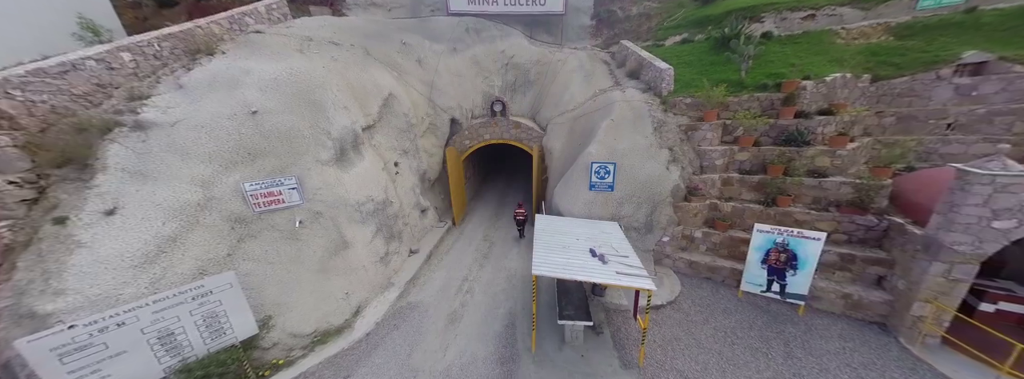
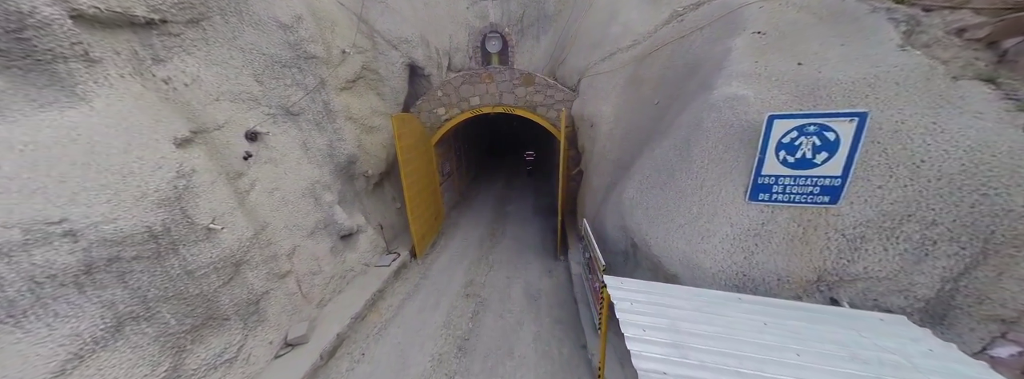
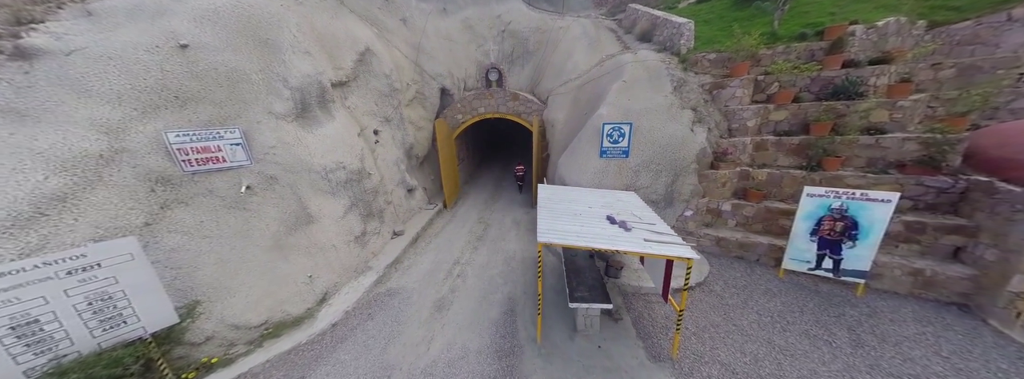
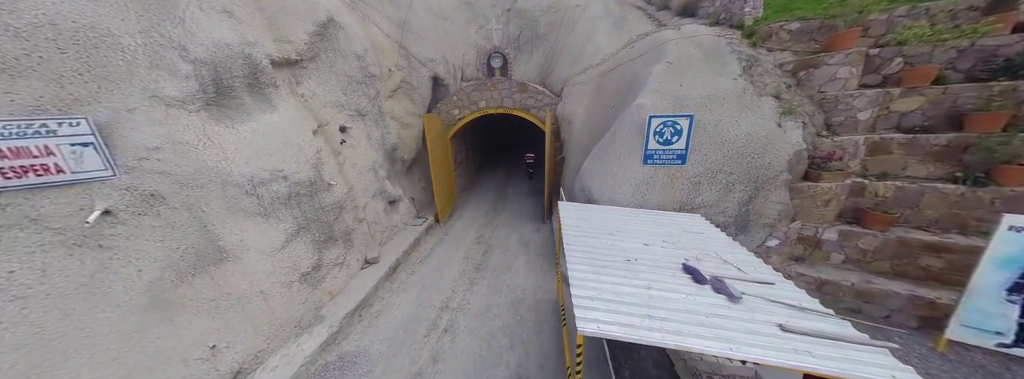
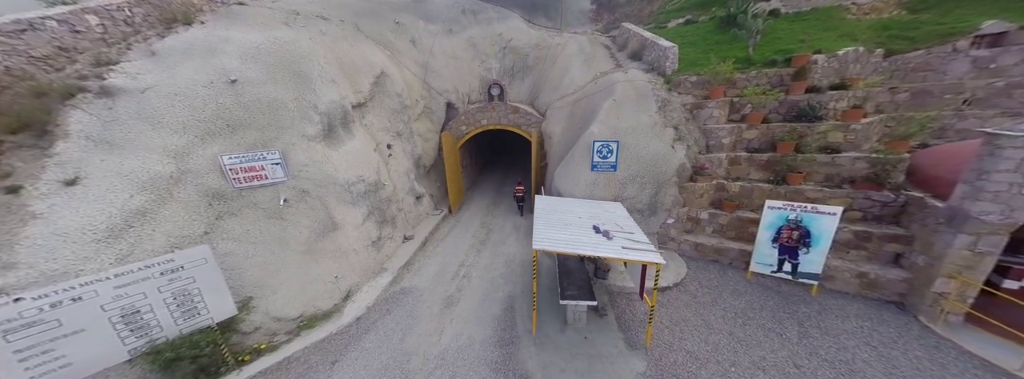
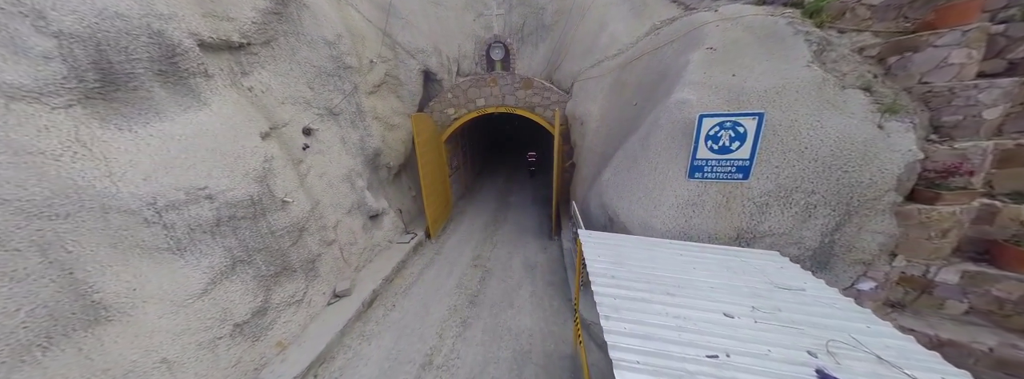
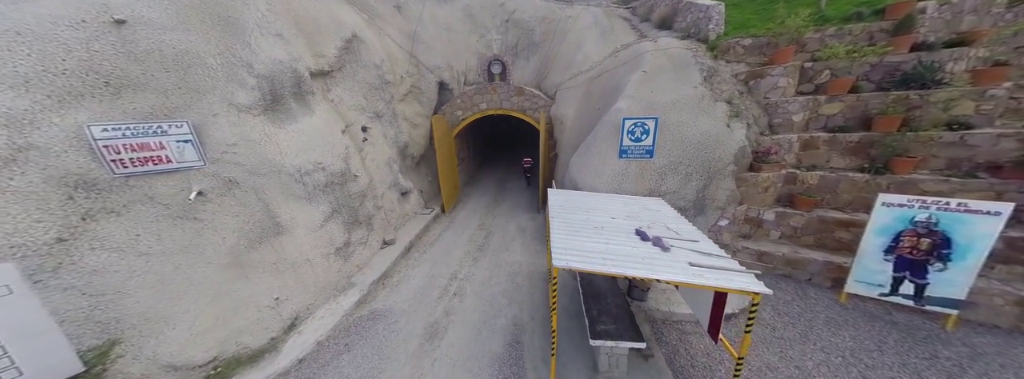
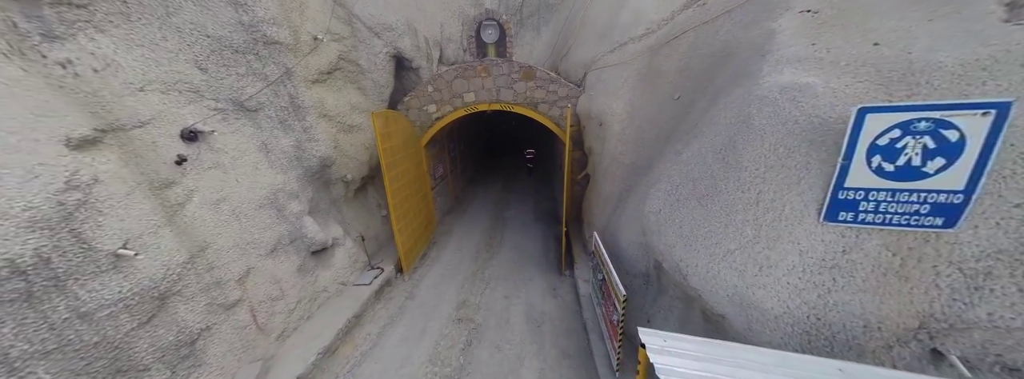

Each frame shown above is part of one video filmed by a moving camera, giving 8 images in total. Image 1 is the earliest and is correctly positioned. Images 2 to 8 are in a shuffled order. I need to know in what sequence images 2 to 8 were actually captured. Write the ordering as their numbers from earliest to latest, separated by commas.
5, 3, 7, 4, 6, 2, 8
